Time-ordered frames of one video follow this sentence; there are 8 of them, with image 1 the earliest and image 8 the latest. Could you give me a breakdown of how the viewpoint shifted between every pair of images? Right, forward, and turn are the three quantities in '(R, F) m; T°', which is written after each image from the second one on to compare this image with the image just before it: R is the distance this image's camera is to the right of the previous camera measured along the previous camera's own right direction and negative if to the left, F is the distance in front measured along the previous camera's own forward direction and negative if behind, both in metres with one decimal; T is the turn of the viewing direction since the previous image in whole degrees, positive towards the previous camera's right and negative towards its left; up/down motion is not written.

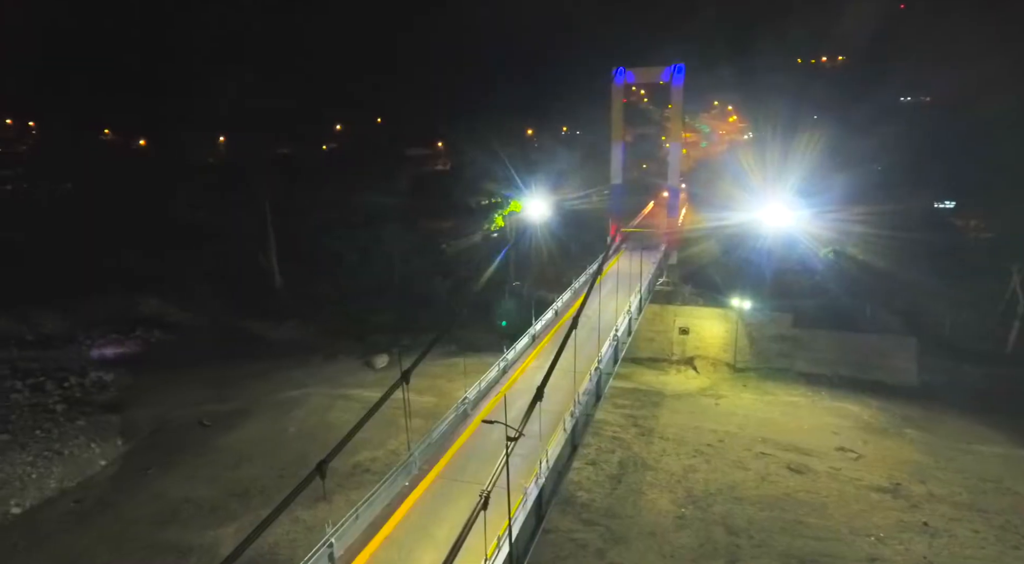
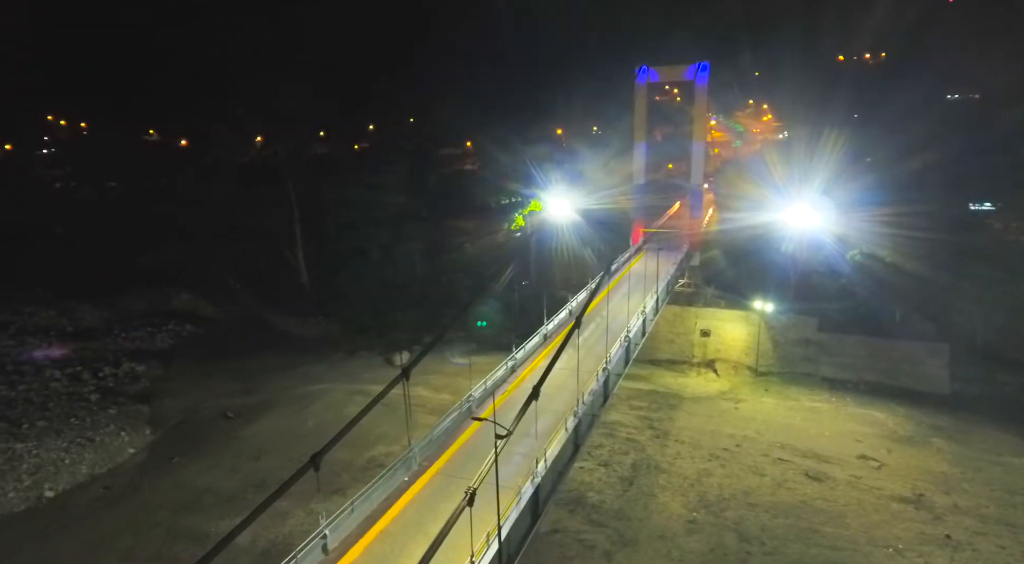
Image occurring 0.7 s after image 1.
(+0.7, 0.0) m; -3°
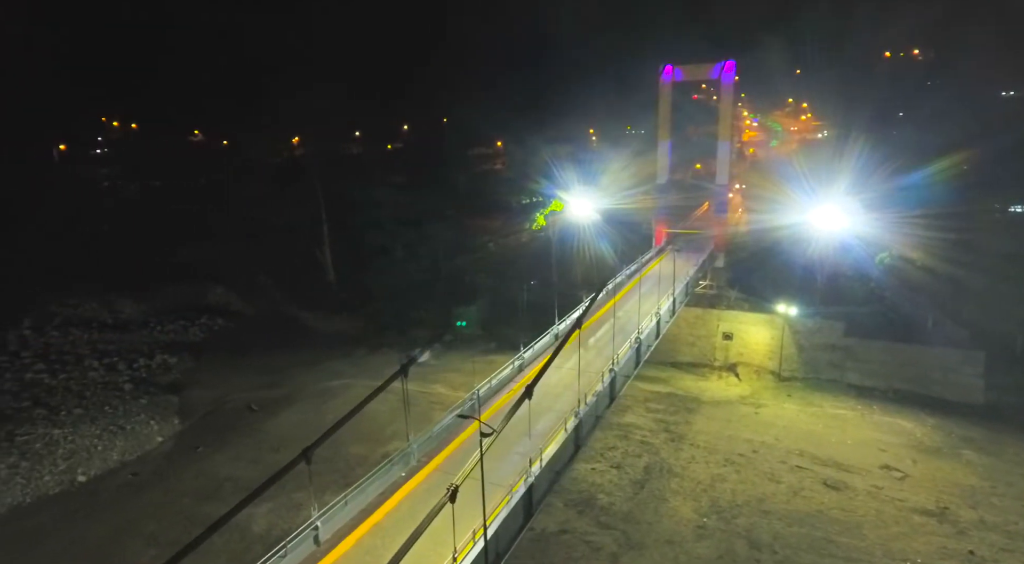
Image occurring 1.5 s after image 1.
(+0.8, -0.1) m; -3°
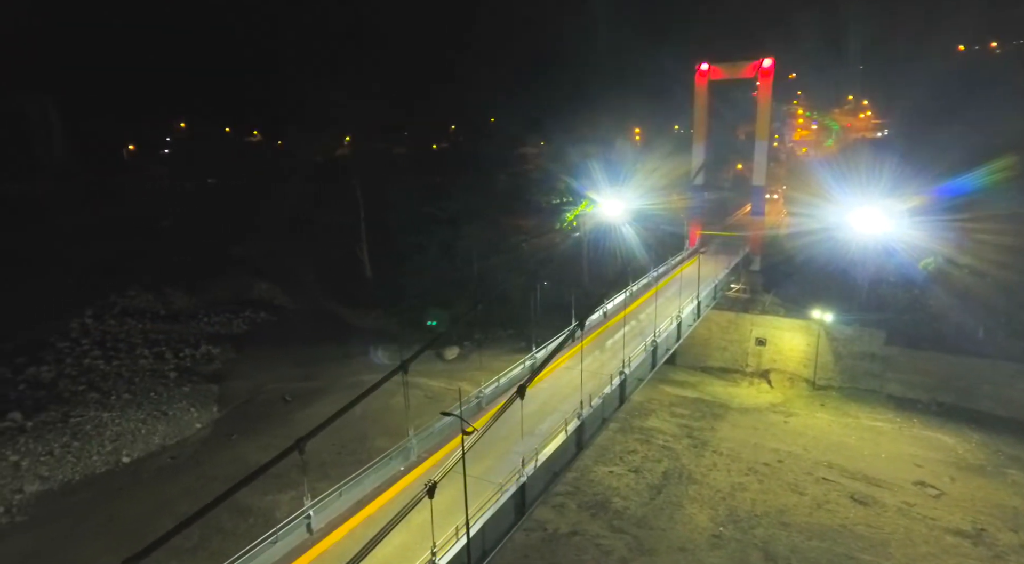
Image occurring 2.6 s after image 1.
(+1.1, -0.1) m; -5°
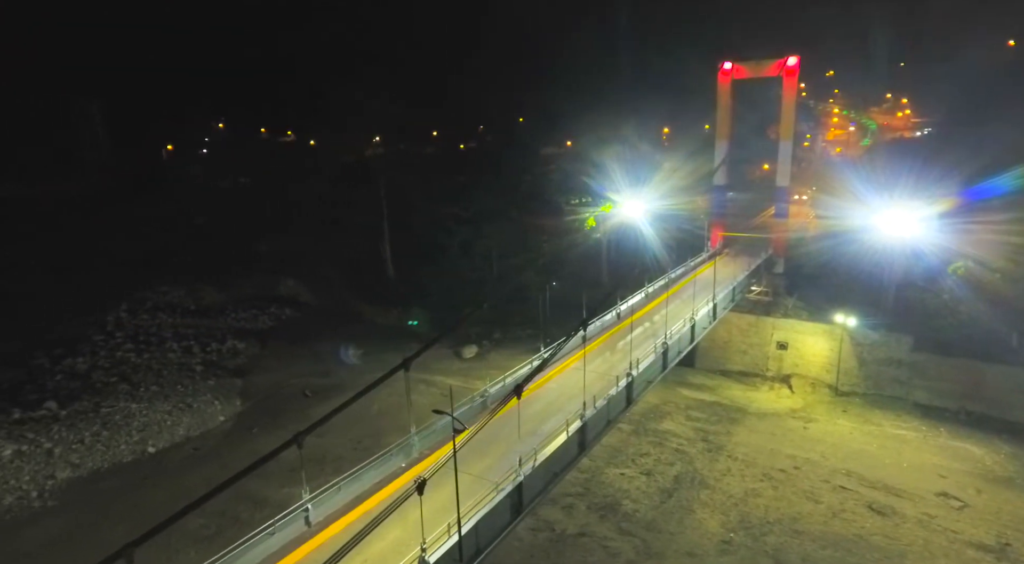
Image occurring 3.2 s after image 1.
(+0.6, 0.0) m; -3°
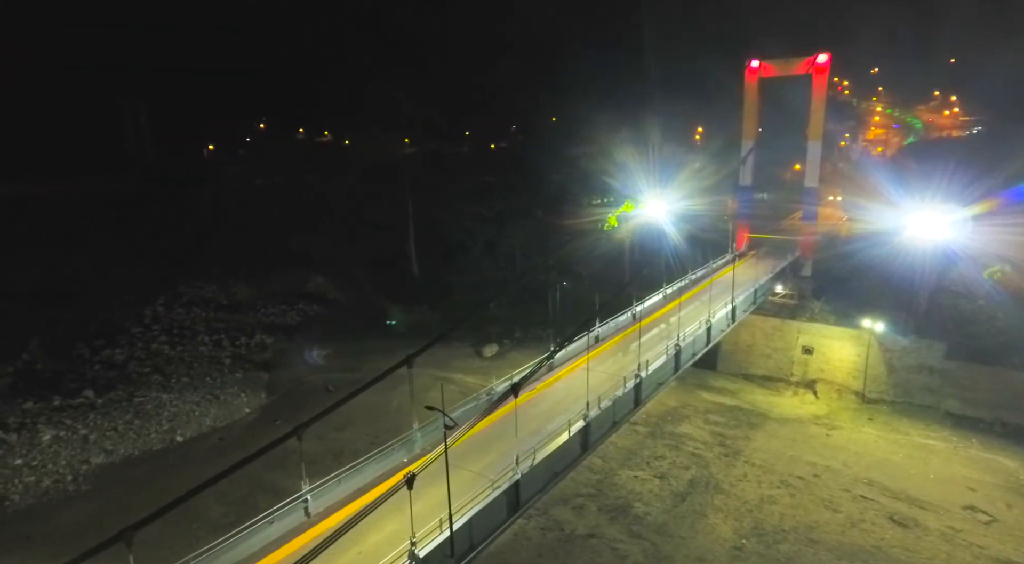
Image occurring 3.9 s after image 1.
(+0.7, 0.0) m; -3°
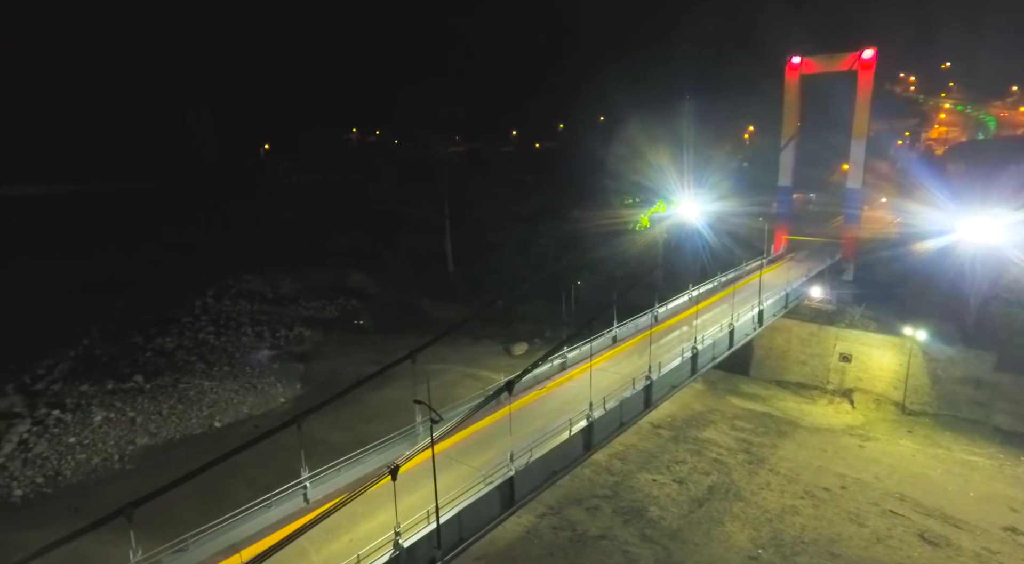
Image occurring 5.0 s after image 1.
(+1.0, 0.0) m; -5°
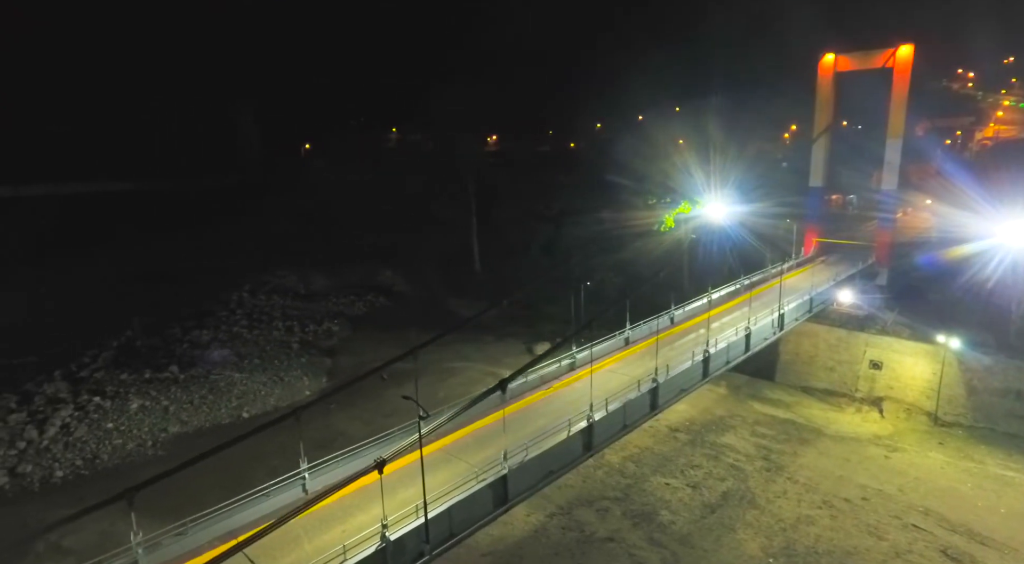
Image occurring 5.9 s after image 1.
(+0.9, 0.0) m; -4°
